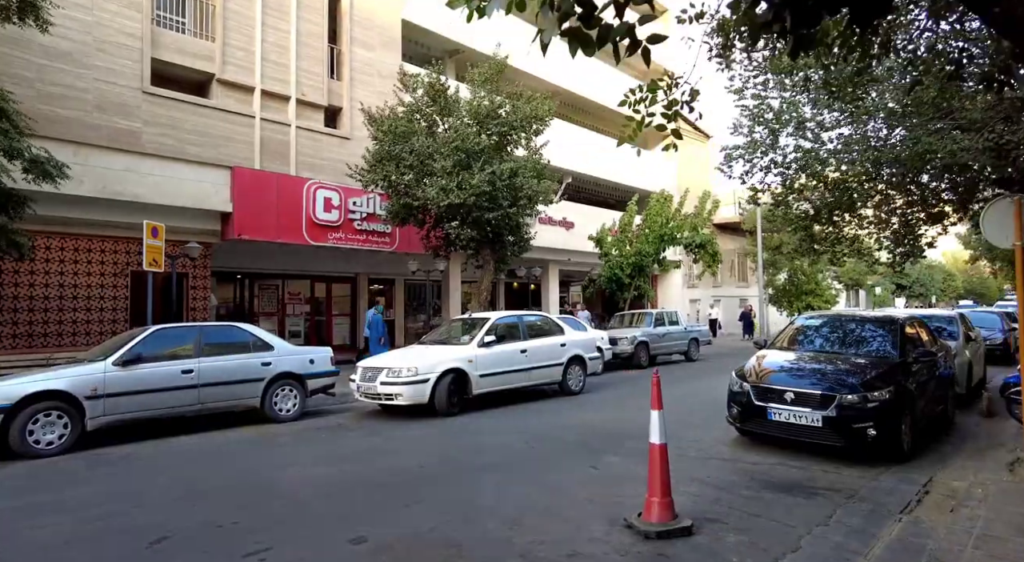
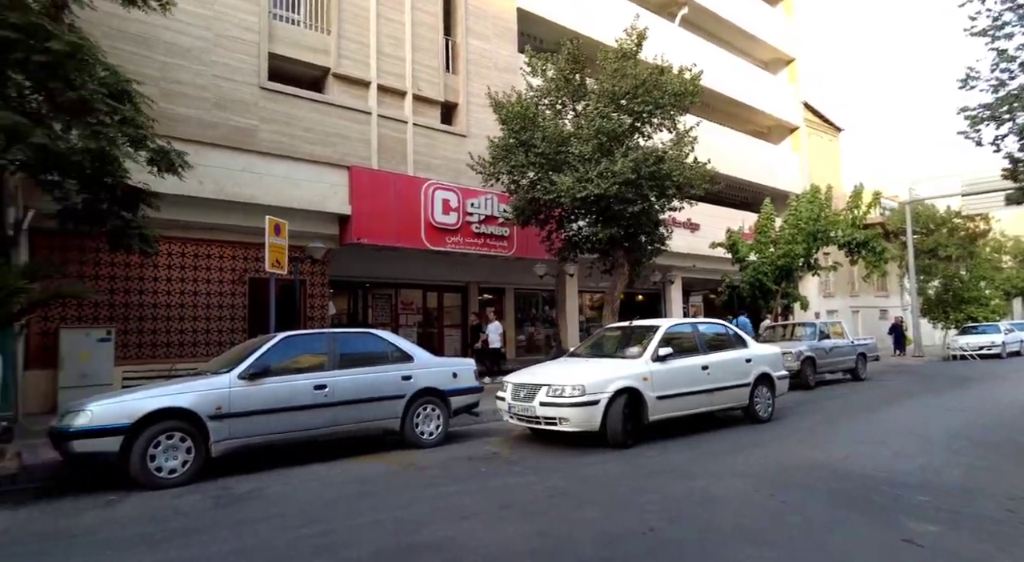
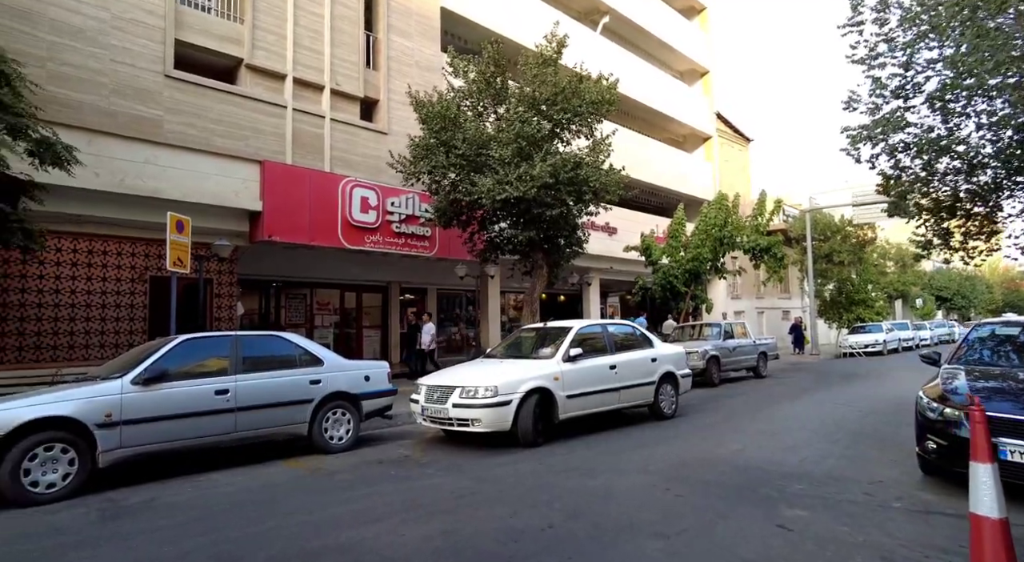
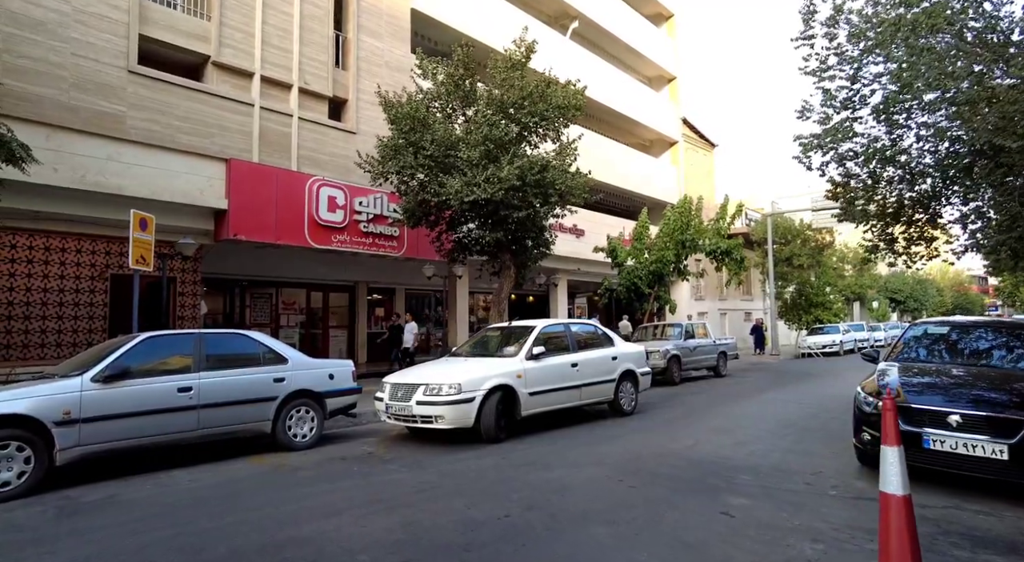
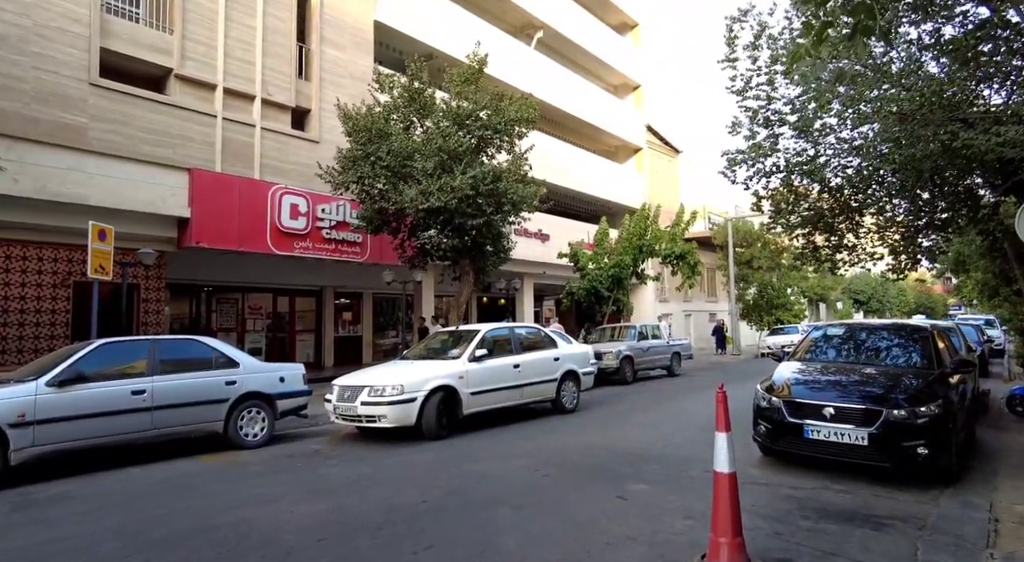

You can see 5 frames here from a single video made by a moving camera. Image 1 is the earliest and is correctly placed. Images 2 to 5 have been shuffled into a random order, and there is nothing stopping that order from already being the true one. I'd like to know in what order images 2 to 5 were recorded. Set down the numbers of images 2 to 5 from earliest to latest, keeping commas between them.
5, 4, 3, 2
